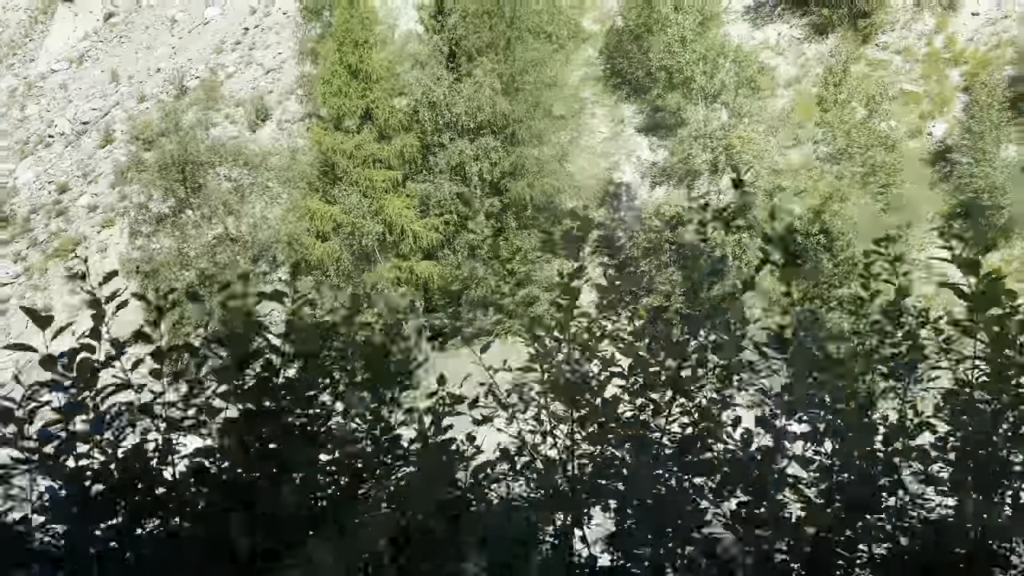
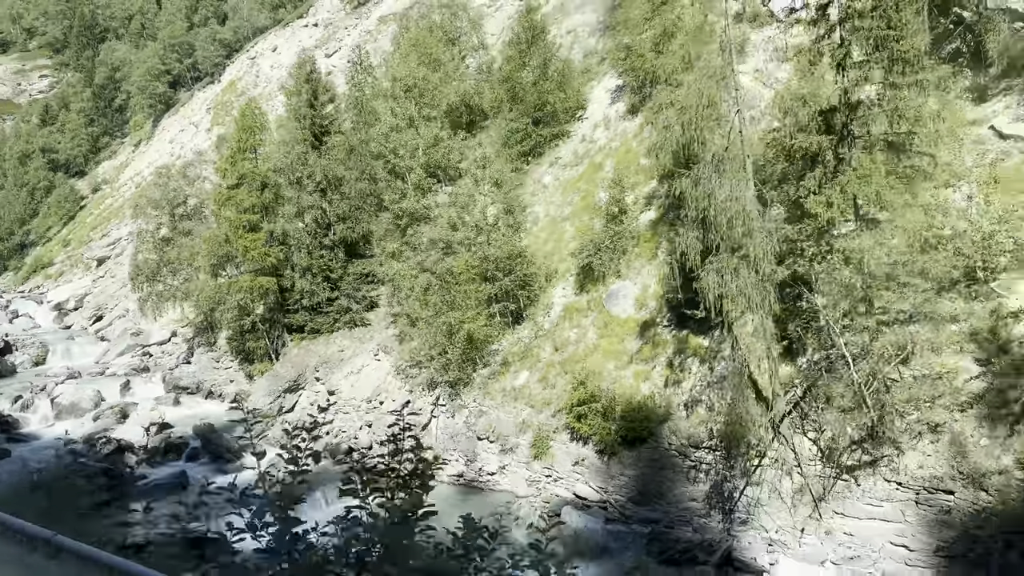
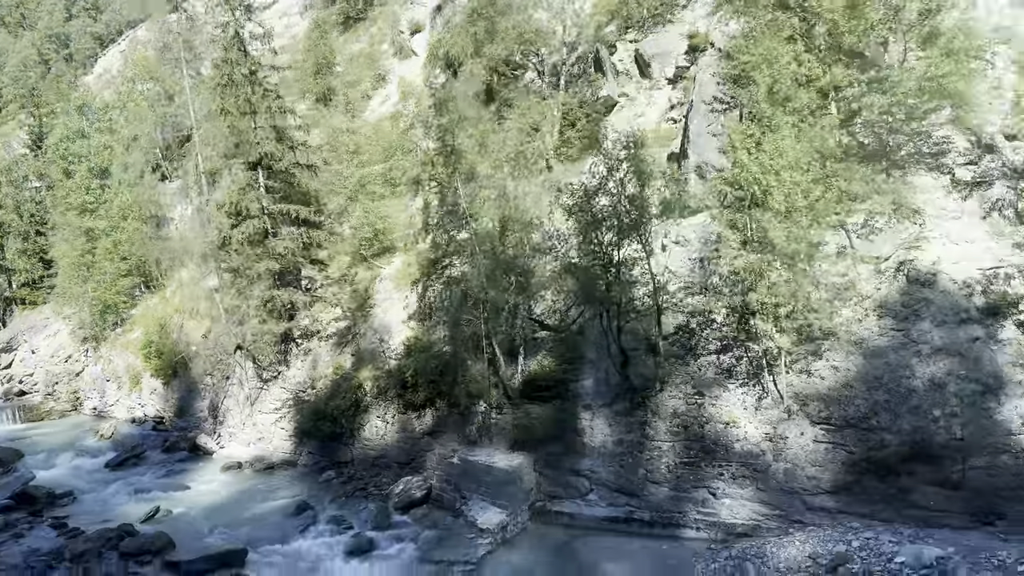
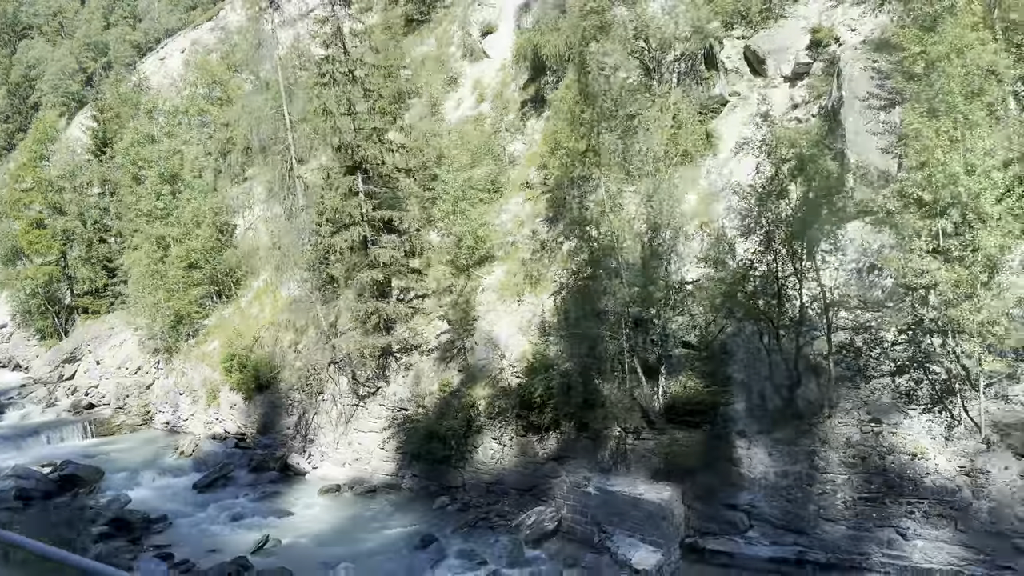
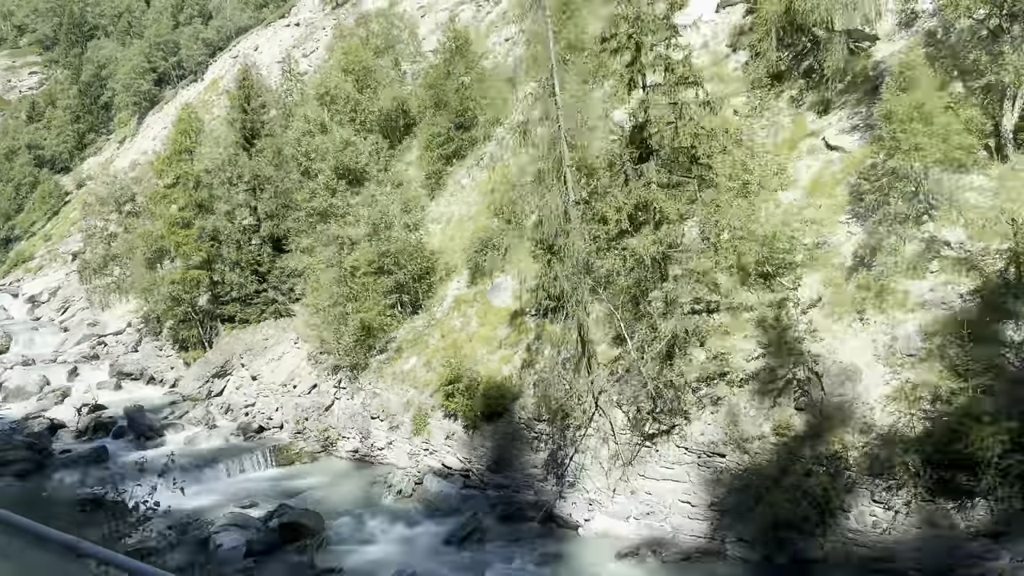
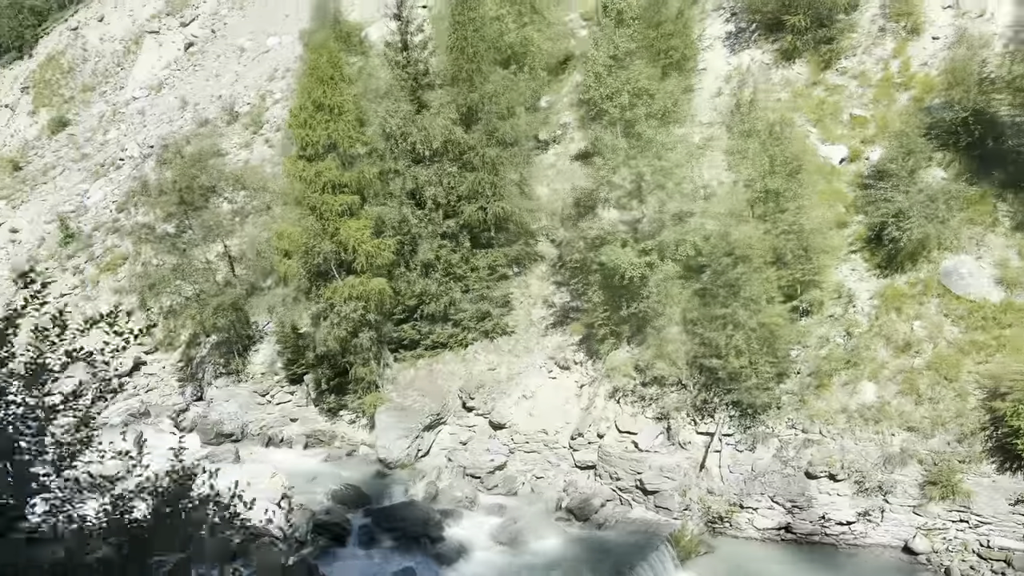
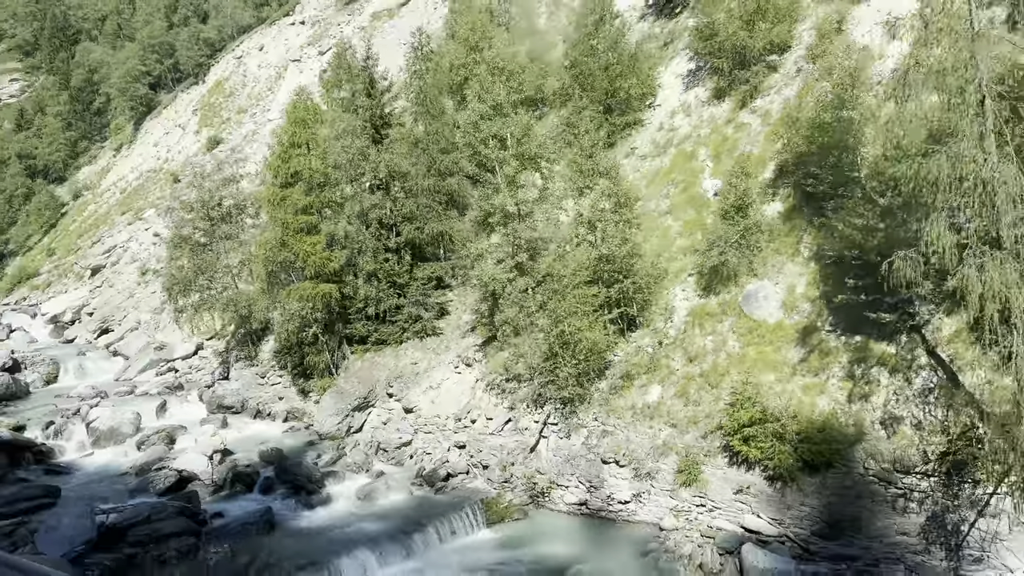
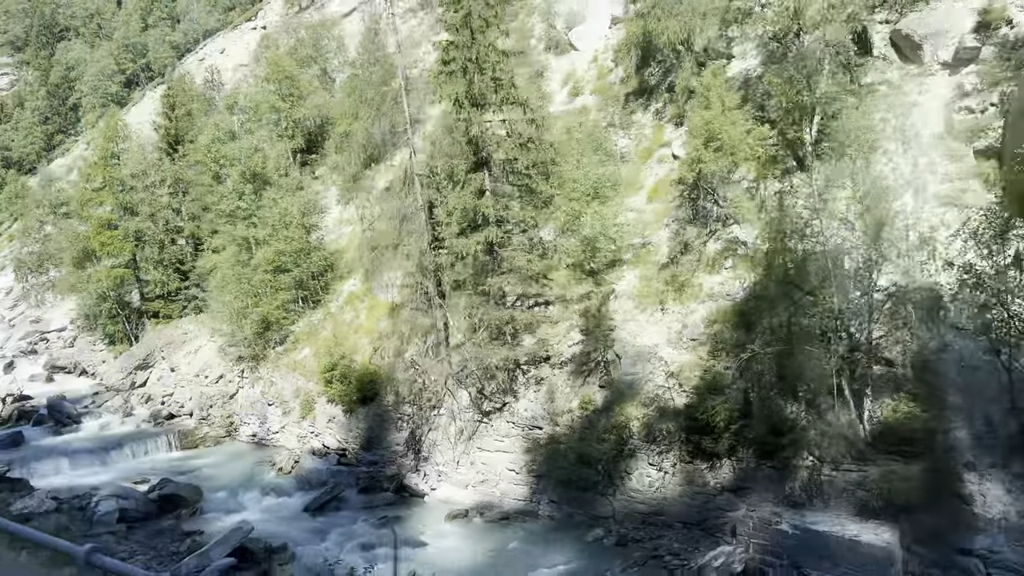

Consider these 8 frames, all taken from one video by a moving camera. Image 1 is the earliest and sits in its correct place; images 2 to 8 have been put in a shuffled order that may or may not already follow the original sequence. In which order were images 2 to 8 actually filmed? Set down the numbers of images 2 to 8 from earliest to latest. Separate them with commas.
6, 7, 2, 5, 8, 4, 3
